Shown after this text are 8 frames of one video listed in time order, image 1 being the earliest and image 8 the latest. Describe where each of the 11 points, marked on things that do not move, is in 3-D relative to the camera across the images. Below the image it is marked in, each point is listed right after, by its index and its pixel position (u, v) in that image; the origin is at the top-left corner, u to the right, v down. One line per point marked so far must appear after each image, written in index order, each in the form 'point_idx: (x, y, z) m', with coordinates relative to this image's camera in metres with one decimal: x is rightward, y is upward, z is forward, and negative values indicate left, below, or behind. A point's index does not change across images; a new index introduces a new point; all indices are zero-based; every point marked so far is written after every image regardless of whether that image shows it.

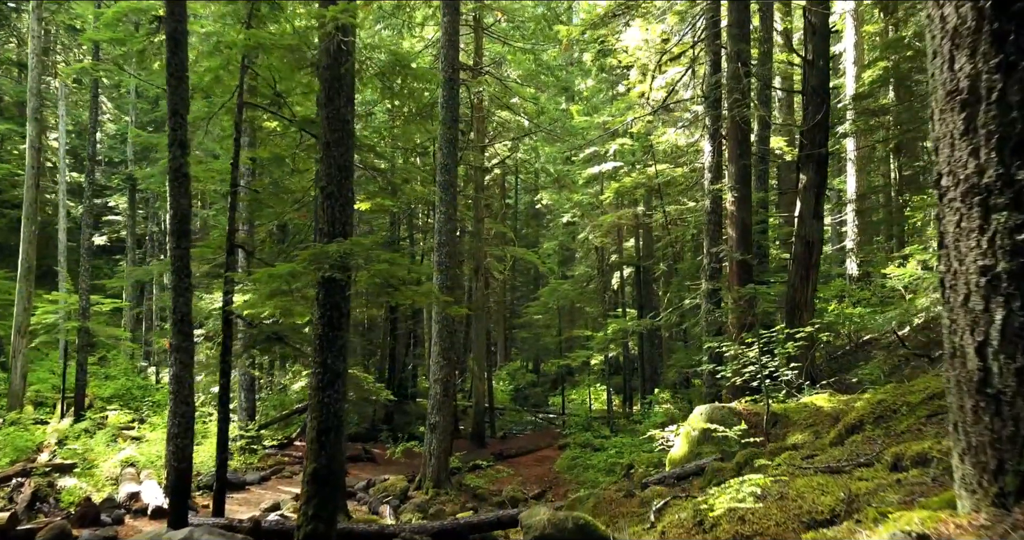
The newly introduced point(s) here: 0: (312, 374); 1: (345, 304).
0: (-1.6, -0.8, +5.9) m
1: (-1.4, -0.3, +6.0) m
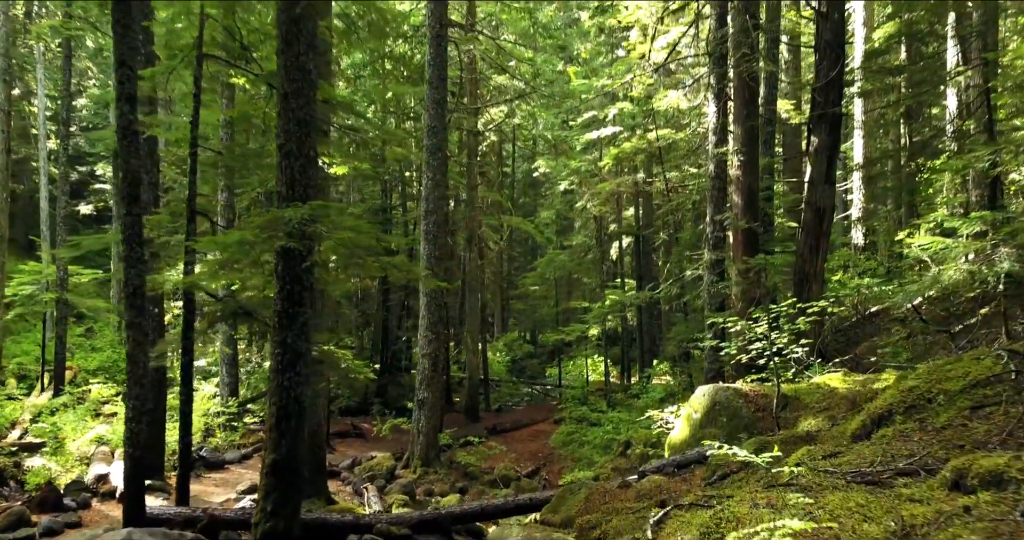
0: (-1.7, -0.6, +5.3) m
1: (-1.5, 0.0, +5.3) m
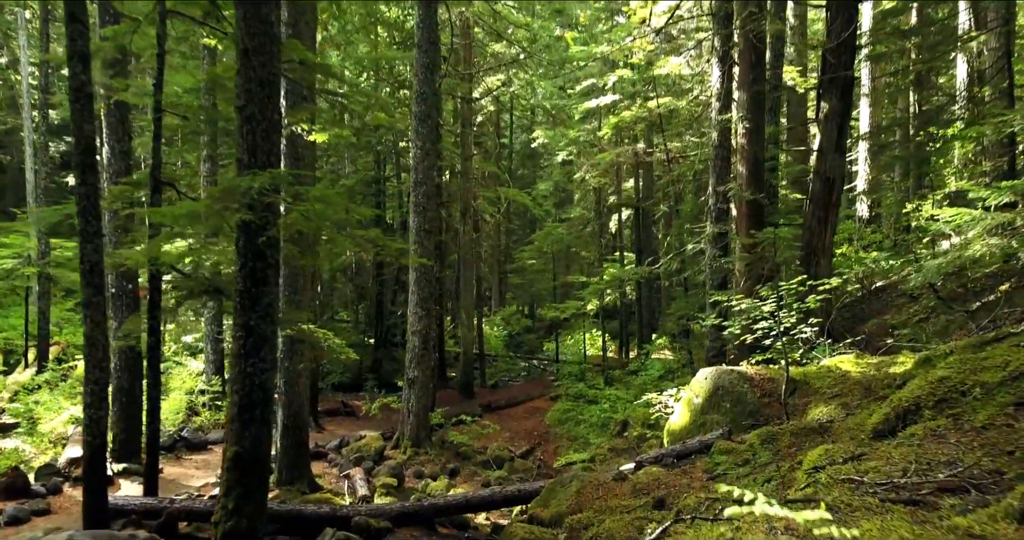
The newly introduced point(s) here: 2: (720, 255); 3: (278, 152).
0: (-1.8, -0.4, +4.8) m
1: (-1.6, +0.1, +4.9) m
2: (+2.8, +0.2, +10.0) m
3: (-1.6, +0.8, +5.0) m
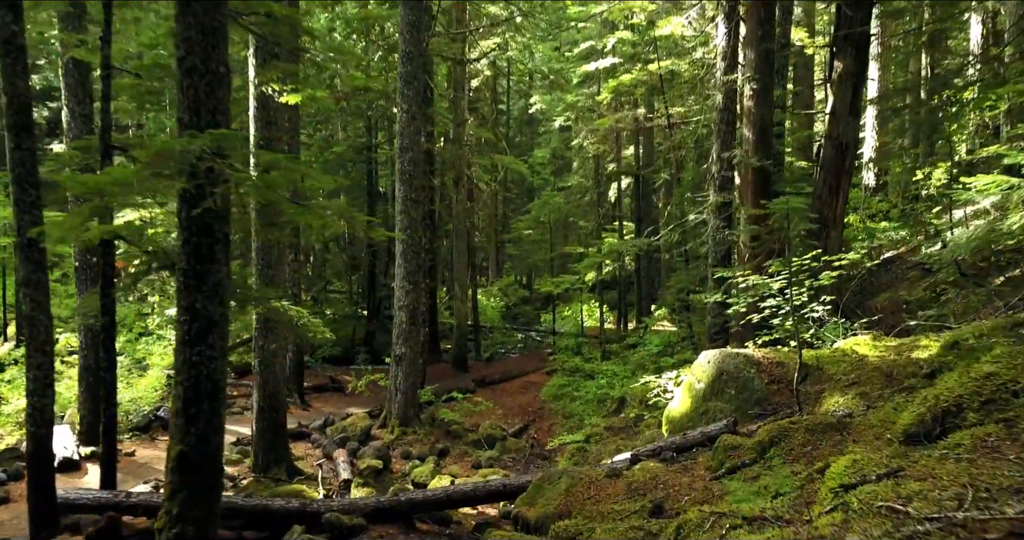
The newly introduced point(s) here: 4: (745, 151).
0: (-2.0, -0.3, +4.3) m
1: (-1.7, +0.3, +4.3) m
2: (+2.7, +0.6, +9.4) m
3: (-1.7, +1.0, +4.4) m
4: (+2.9, +1.5, +9.0) m
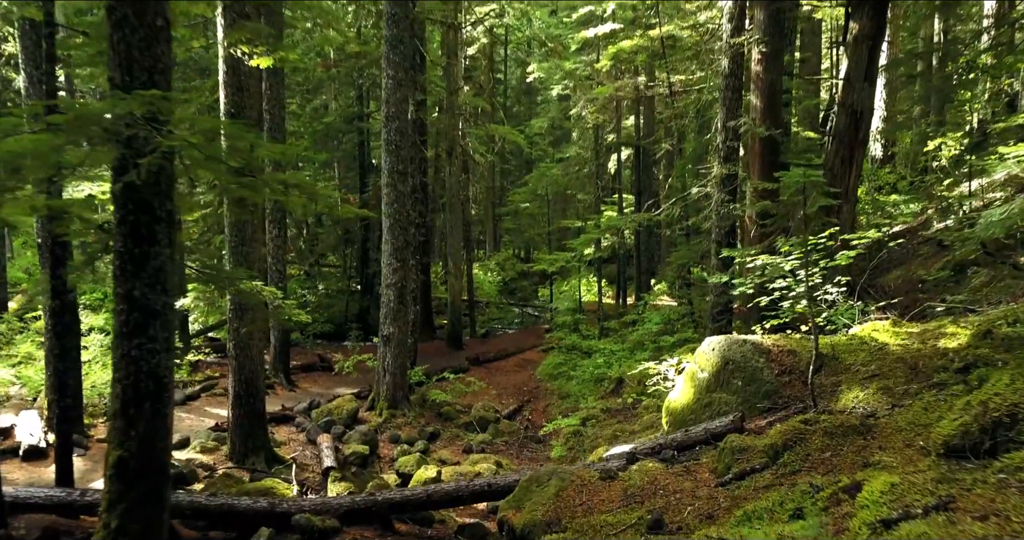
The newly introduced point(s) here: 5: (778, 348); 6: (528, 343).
0: (-2.1, -0.2, +3.8) m
1: (-1.8, +0.3, +3.8) m
2: (+2.6, +0.8, +8.9) m
3: (-1.8, +1.1, +3.9) m
4: (+2.8, +1.7, +8.4) m
5: (+1.9, -0.6, +5.2) m
6: (+0.4, -1.7, +17.2) m
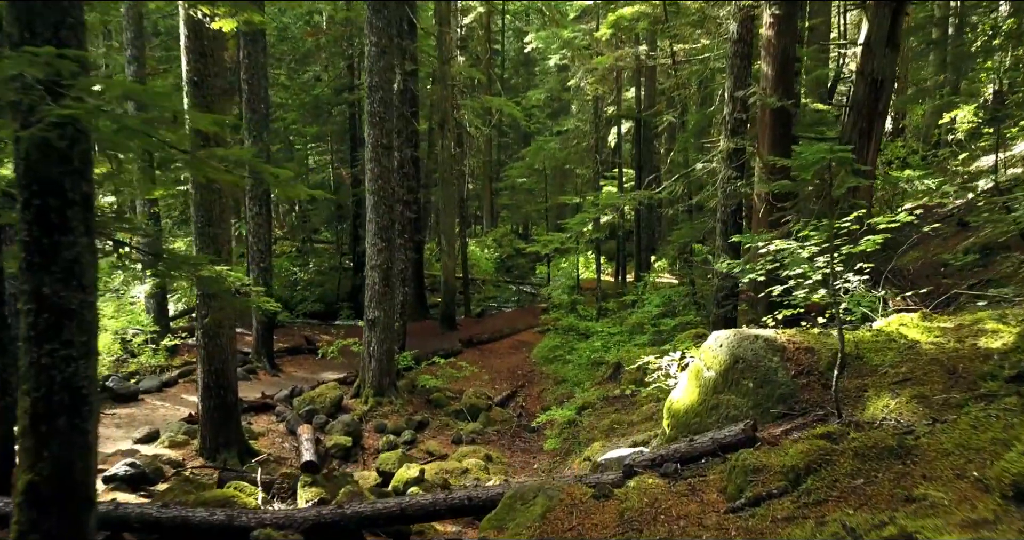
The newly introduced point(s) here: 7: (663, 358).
0: (-2.2, -0.2, +3.2) m
1: (-1.9, +0.4, +3.2) m
2: (+2.5, +1.1, +8.3) m
3: (-1.9, +1.1, +3.3) m
4: (+2.7, +1.9, +7.8) m
5: (+1.8, -0.5, +4.7) m
6: (+0.3, -1.2, +16.7) m
7: (+1.2, -0.7, +5.7) m
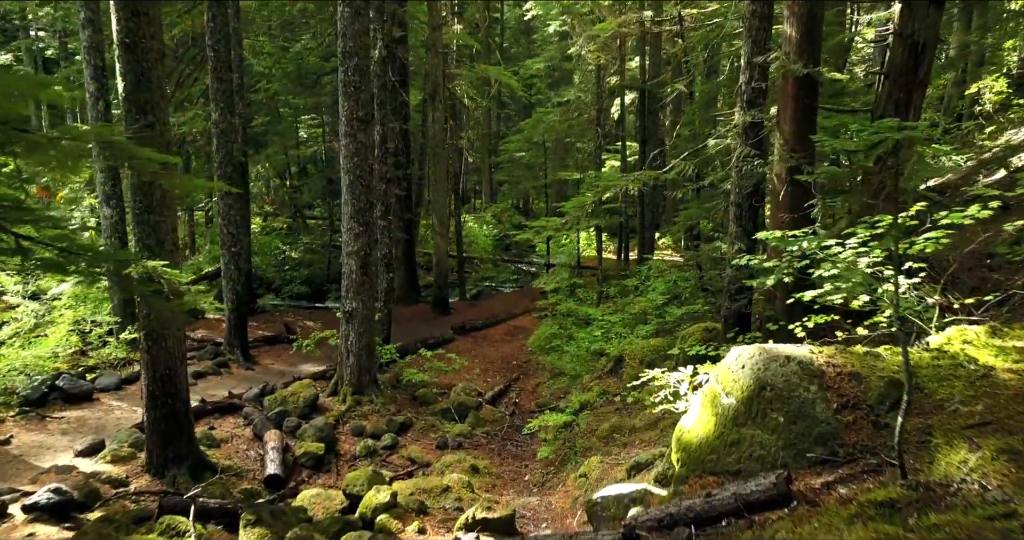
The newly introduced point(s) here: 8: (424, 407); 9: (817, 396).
0: (-2.3, -0.3, +2.3) m
1: (-2.0, +0.3, +2.3) m
2: (+2.4, +1.2, +7.3) m
3: (-2.1, +1.0, +2.3) m
4: (+2.6, +2.0, +6.8) m
5: (+1.7, -0.5, +3.8) m
6: (+0.2, -0.8, +15.8) m
7: (+1.1, -0.7, +4.9) m
8: (-1.1, -1.7, +9.4) m
9: (+1.5, -0.6, +3.6) m
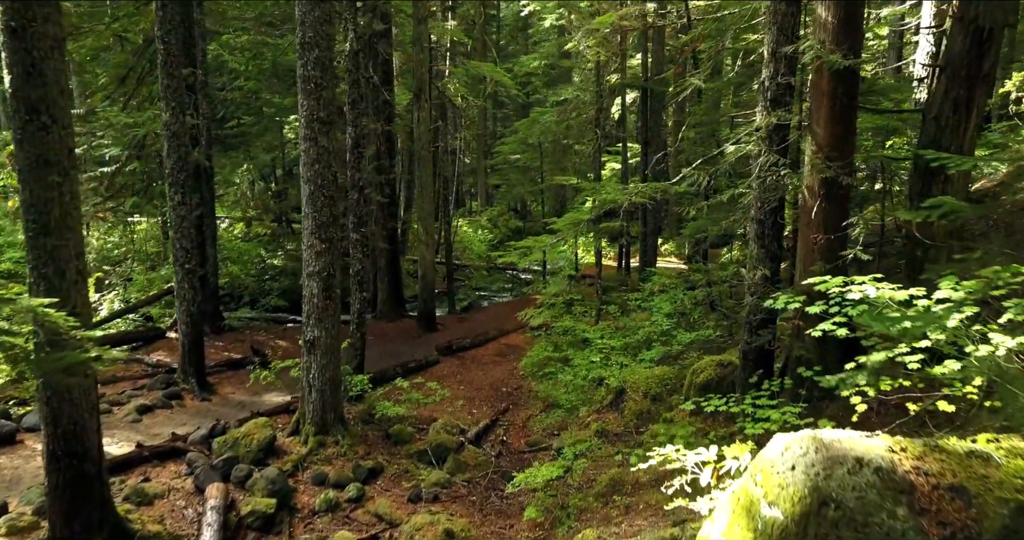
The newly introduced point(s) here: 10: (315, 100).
0: (-2.4, -0.5, +1.2) m
1: (-2.2, 0.0, +1.2) m
2: (+2.3, +0.9, +6.2) m
3: (-2.2, +0.8, +1.2) m
4: (+2.4, +1.8, +5.7) m
5: (+1.5, -0.7, +2.7) m
6: (0.0, -1.0, +14.7) m
7: (+0.9, -0.9, +3.8) m
8: (-1.3, -2.0, +8.3) m
9: (+1.4, -0.9, +2.5) m
10: (-2.0, +1.8, +7.6) m
